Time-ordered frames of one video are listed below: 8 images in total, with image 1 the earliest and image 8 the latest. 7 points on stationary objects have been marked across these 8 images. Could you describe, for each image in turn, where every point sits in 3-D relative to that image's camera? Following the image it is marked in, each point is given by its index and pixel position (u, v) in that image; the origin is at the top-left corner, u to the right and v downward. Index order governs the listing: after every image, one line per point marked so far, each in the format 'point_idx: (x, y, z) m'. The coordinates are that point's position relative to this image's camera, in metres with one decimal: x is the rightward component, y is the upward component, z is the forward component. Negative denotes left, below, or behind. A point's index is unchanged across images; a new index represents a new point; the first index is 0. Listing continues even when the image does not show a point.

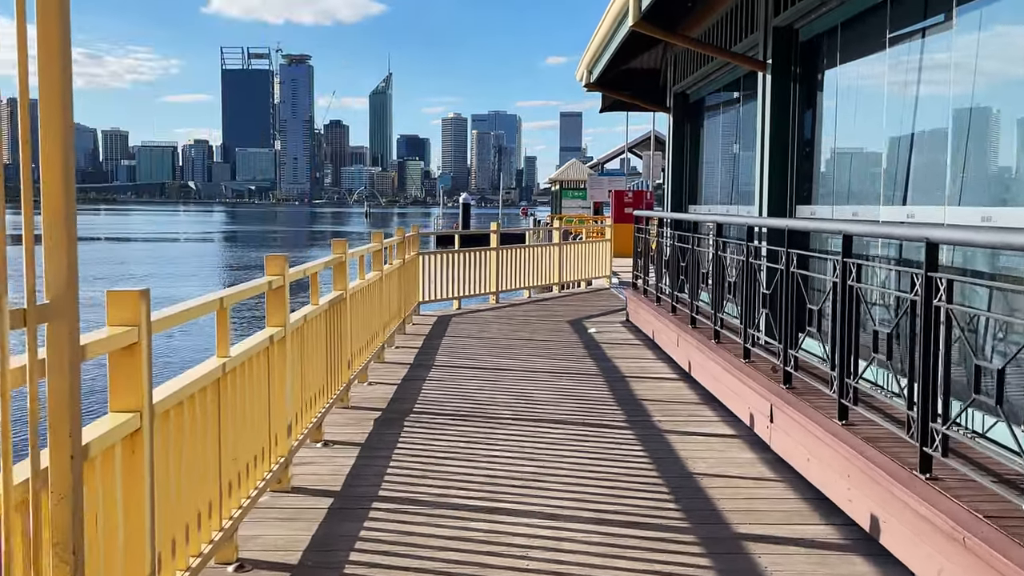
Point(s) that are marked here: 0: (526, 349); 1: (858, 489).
0: (+0.1, -0.6, +9.5) m
1: (+1.4, -0.8, +4.1) m
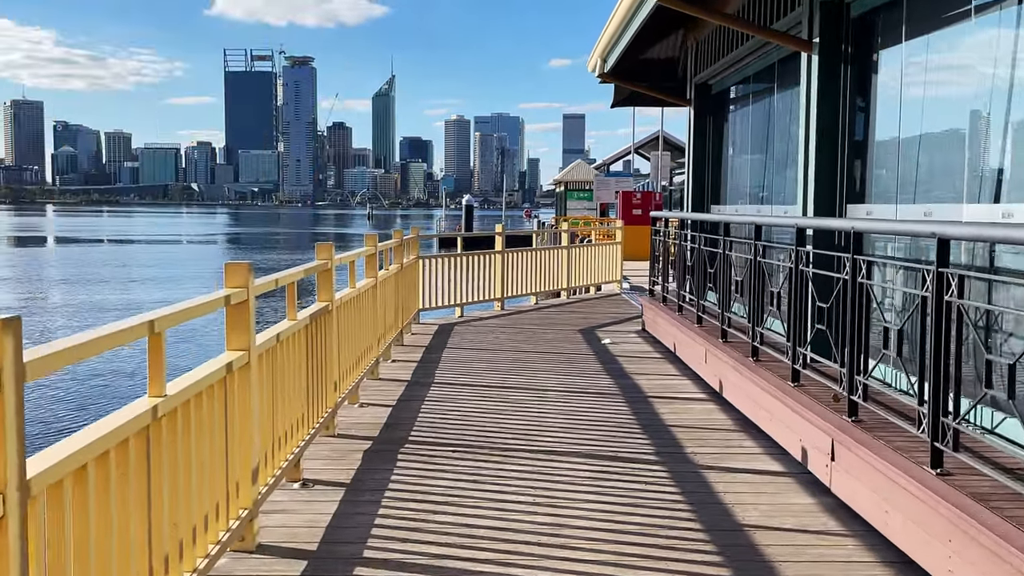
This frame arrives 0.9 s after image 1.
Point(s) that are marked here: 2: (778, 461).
0: (+0.2, -0.6, +8.6) m
1: (+1.5, -0.9, +3.2) m
2: (+1.4, -0.9, +5.1) m
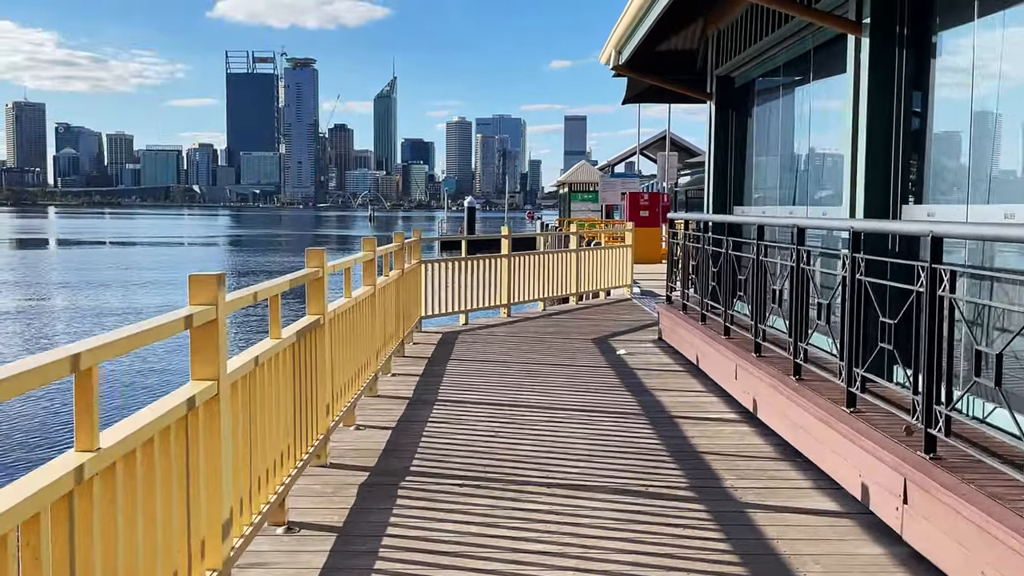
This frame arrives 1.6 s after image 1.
0: (+0.3, -0.7, +8.0) m
1: (+1.6, -0.9, +2.6) m
2: (+1.5, -1.0, +4.5) m
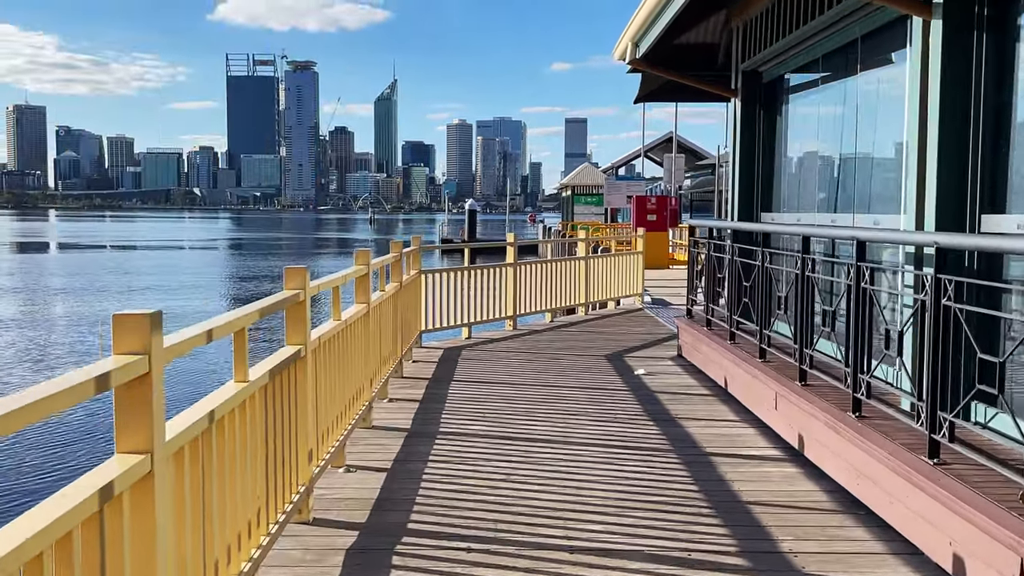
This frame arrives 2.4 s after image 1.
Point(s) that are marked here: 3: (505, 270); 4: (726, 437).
0: (+0.4, -0.8, +7.3) m
1: (+1.6, -1.0, +1.8) m
2: (+1.5, -1.1, +3.7) m
3: (-0.1, +0.2, +11.1) m
4: (+1.3, -0.9, +5.9) m
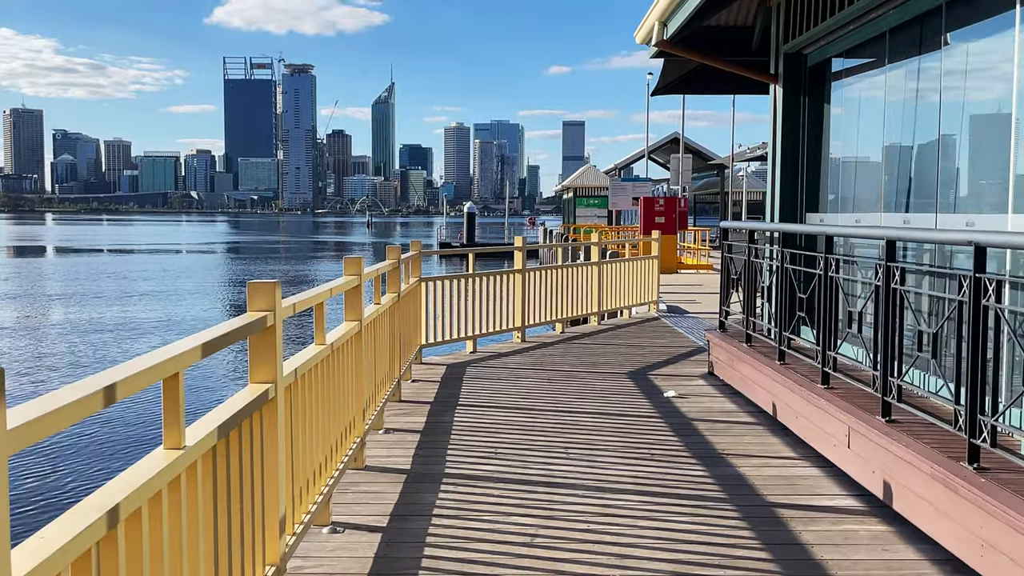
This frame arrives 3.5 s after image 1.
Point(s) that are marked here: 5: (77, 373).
0: (+0.5, -0.9, +6.3) m
1: (+1.7, -1.1, +0.9) m
2: (+1.6, -1.1, +2.8) m
3: (0.0, +0.1, +10.2) m
4: (+1.4, -1.0, +4.9) m
5: (-8.2, -1.6, +18.8) m
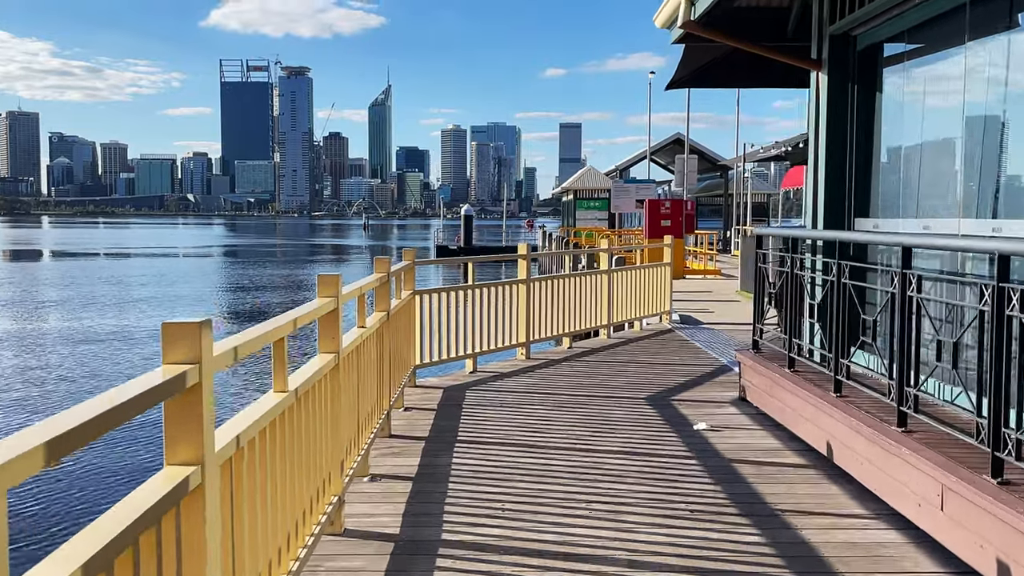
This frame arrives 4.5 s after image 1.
0: (+0.5, -1.0, +5.4) m
1: (+1.8, -1.2, 0.0) m
2: (+1.7, -1.2, +1.8) m
3: (0.0, 0.0, +9.3) m
4: (+1.4, -1.1, +4.0) m
5: (-8.2, -1.8, +17.8) m
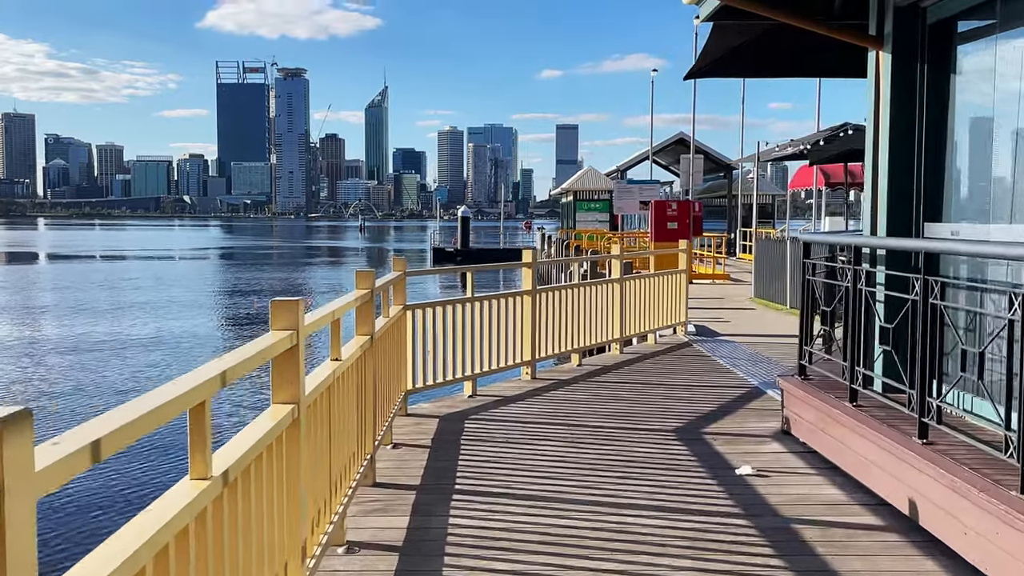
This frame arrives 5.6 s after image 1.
0: (+0.5, -1.1, +4.4) m
1: (+1.9, -1.3, -1.0) m
2: (+1.7, -1.3, +0.8) m
3: (+0.1, -0.1, +8.3) m
4: (+1.5, -1.2, +3.0) m
5: (-8.2, -1.9, +16.8) m
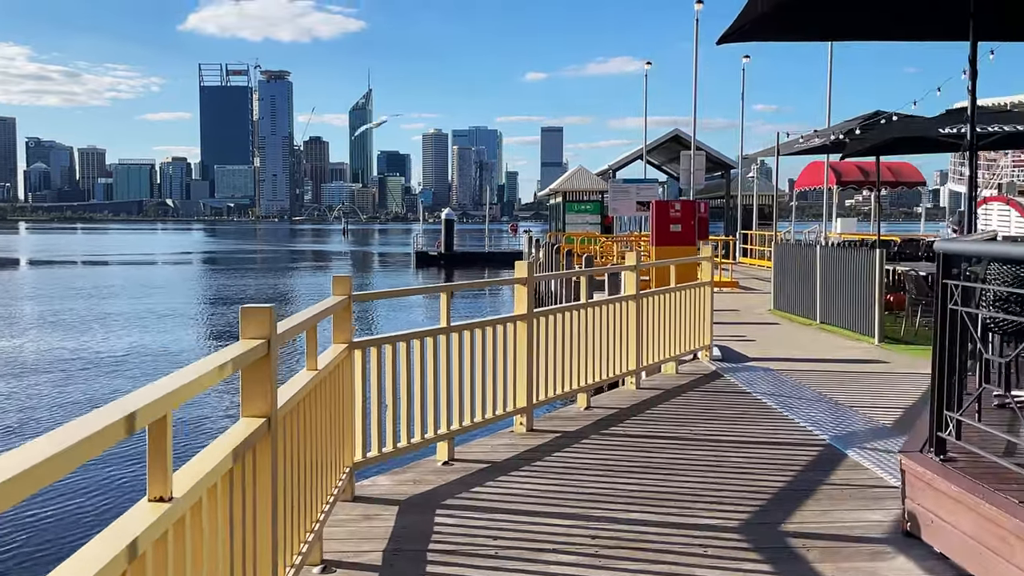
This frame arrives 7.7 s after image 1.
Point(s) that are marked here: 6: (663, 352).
0: (+0.5, -1.2, +2.4) m
1: (+1.9, -1.4, -3.0) m
2: (+1.8, -1.4, -1.1) m
3: (0.0, -0.2, +6.3) m
4: (+1.5, -1.3, +1.0) m
5: (-8.4, -2.1, +14.7) m
6: (+1.3, -0.6, +8.5) m
